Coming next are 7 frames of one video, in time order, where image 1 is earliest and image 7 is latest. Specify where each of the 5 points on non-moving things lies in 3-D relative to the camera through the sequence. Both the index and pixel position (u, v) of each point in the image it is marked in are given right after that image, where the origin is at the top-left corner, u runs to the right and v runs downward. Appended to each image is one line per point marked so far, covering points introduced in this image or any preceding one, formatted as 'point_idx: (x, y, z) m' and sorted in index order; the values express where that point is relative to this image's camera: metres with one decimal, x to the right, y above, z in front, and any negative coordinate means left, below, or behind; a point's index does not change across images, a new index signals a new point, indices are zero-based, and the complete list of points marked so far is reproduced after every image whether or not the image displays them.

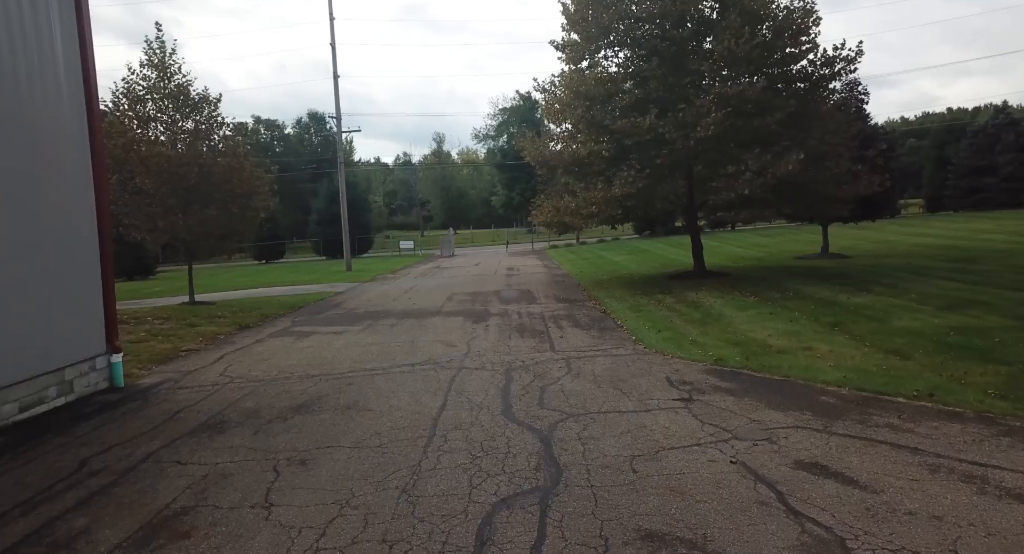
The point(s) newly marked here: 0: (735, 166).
0: (+4.8, +2.4, +13.6) m
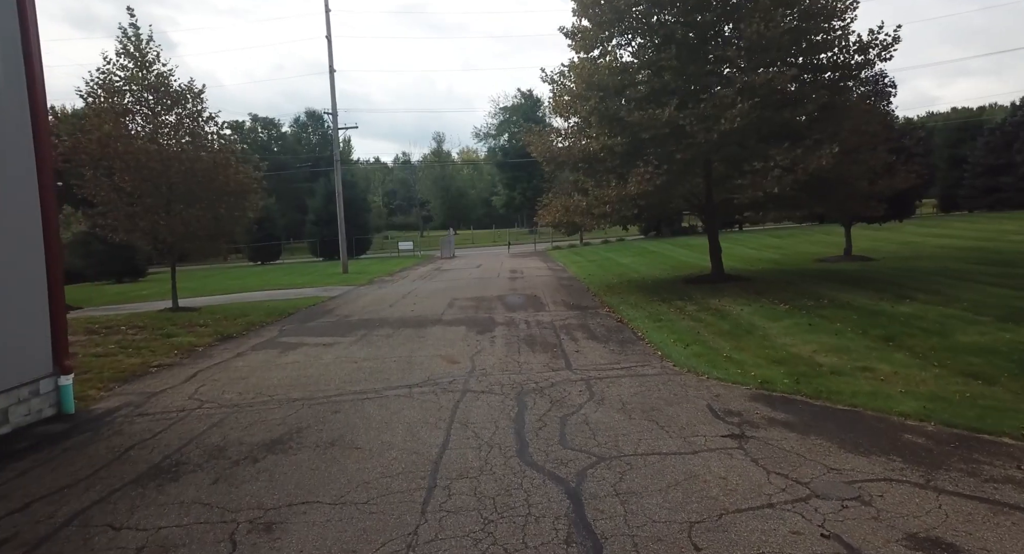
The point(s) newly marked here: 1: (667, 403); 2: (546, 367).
0: (+5.0, +2.3, +12.5) m
1: (+1.5, -1.3, +6.3) m
2: (+0.5, -1.2, +8.1) m
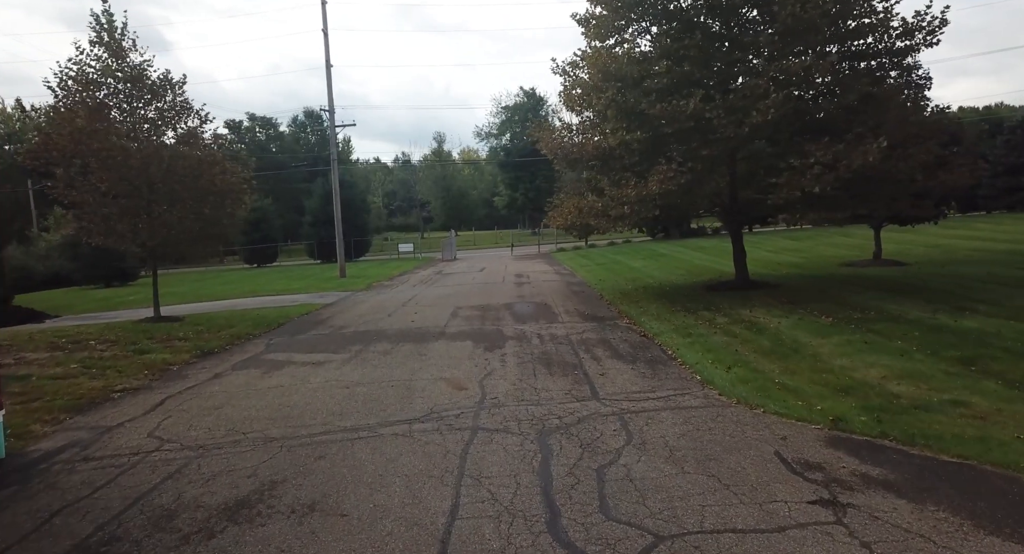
0: (+5.1, +2.1, +11.3) m
1: (+1.7, -1.4, +5.1) m
2: (+0.6, -1.3, +7.0) m
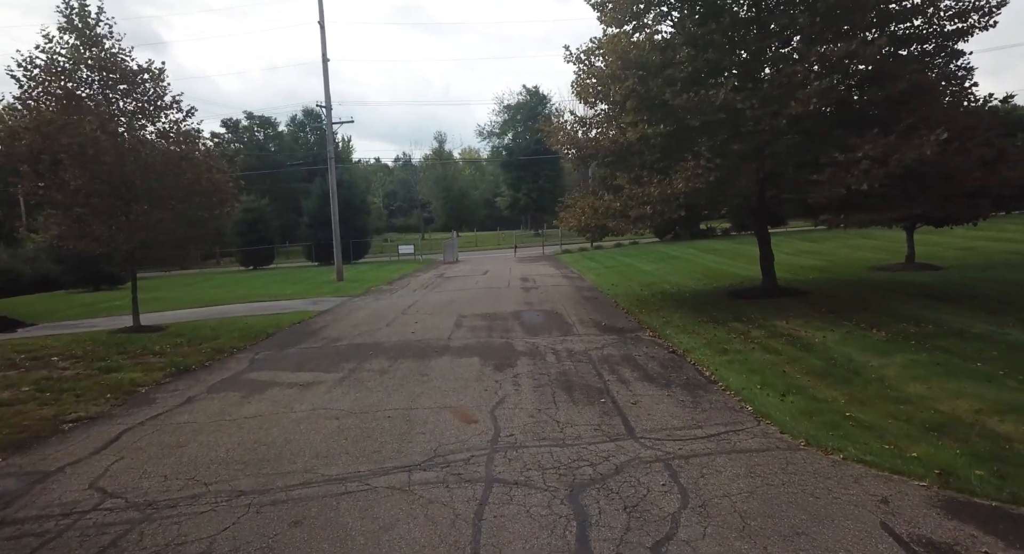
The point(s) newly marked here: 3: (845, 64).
0: (+5.3, +2.0, +10.2) m
1: (+1.9, -1.5, +4.0) m
2: (+0.8, -1.4, +5.8) m
3: (+5.4, +3.5, +10.3) m
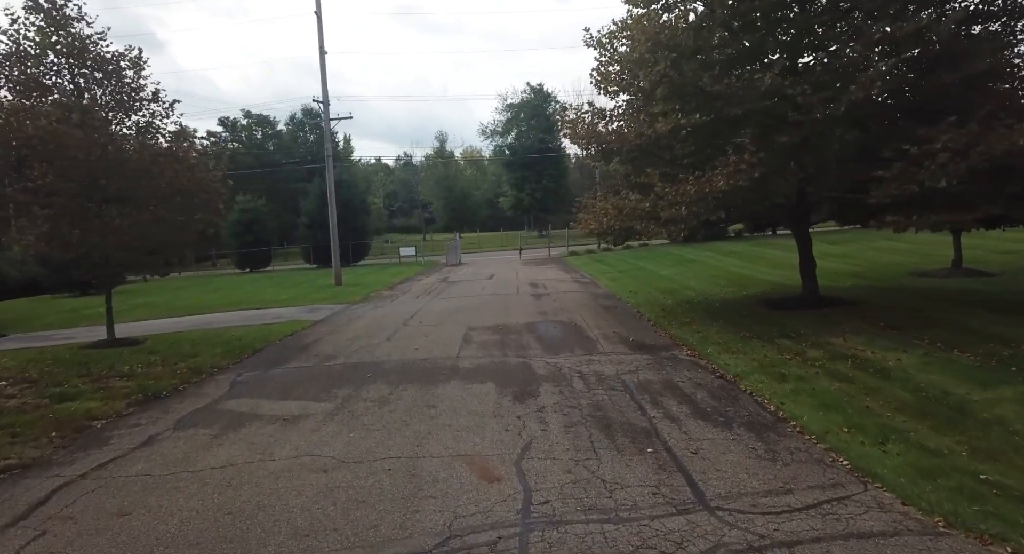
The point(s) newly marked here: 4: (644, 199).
0: (+5.6, +1.9, +8.9) m
1: (+2.2, -1.7, +2.7) m
2: (+1.1, -1.6, +4.5) m
3: (+5.7, +3.3, +8.9) m
4: (+2.4, +1.4, +11.3) m
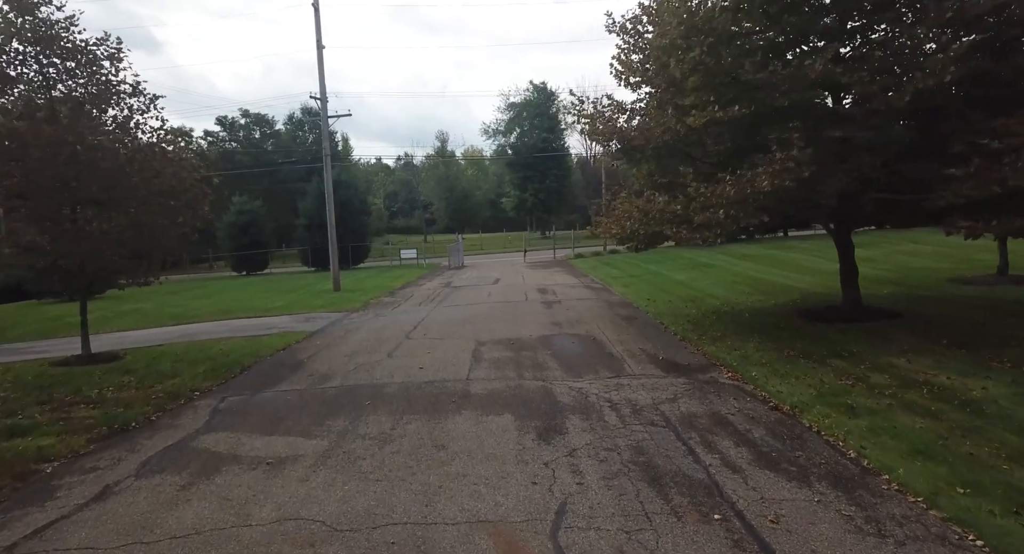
0: (+5.8, +1.7, +7.8) m
1: (+2.4, -1.8, +1.6) m
2: (+1.3, -1.7, +3.4) m
3: (+5.9, +3.2, +7.9) m
4: (+2.6, +1.2, +10.2) m
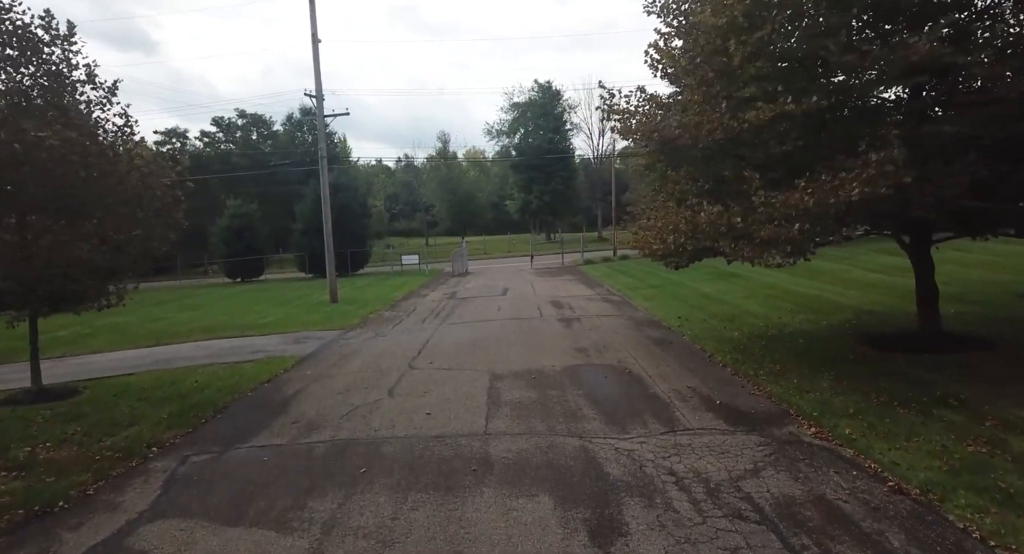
0: (+6.1, +1.4, +6.1) m
1: (+2.7, -2.2, -0.1) m
2: (+1.6, -2.1, +1.8) m
3: (+6.2, +2.8, +6.2) m
4: (+2.9, +0.9, +8.6) m
